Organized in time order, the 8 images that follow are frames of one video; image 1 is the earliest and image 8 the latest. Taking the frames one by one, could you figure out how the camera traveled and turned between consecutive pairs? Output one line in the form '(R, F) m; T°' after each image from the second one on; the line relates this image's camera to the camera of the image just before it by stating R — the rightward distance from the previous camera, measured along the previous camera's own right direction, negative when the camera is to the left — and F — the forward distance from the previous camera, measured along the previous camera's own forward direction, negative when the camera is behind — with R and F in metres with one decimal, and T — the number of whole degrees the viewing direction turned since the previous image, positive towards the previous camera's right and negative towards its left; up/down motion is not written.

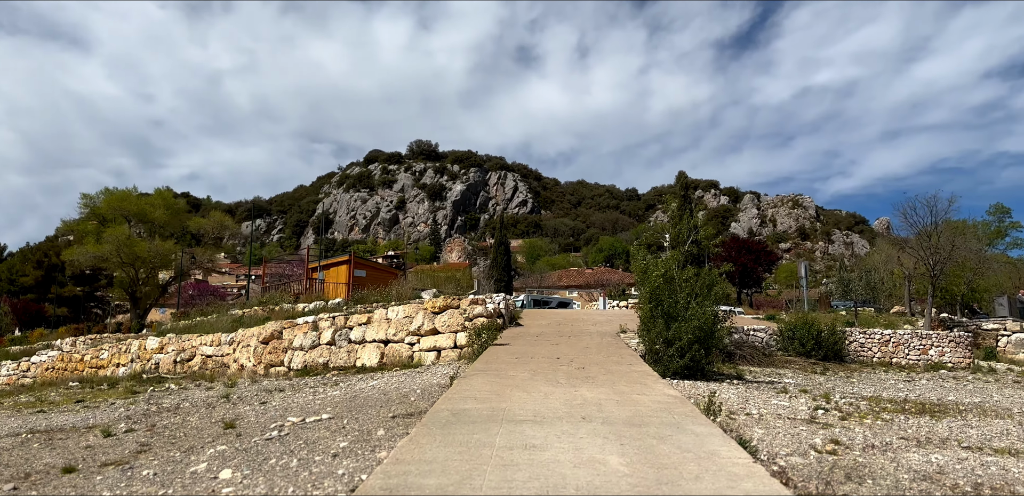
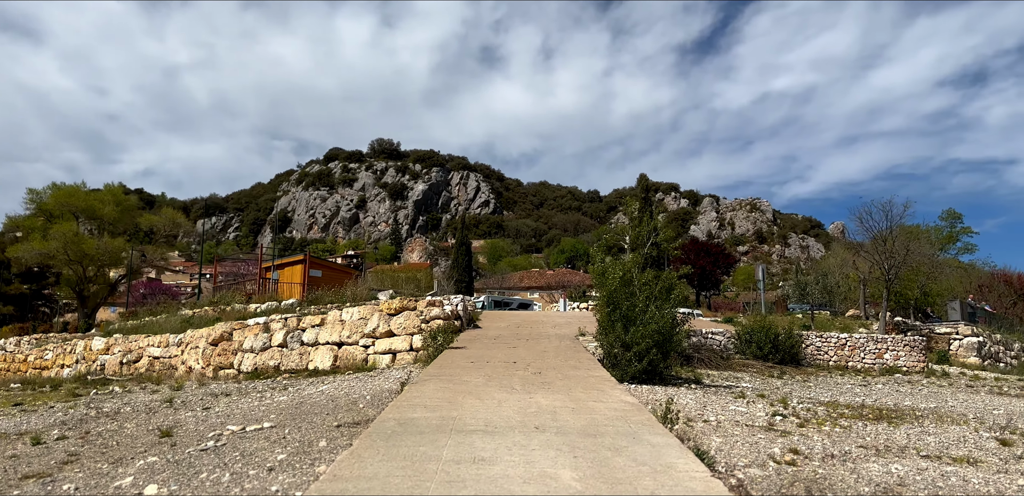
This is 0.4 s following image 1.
(+0.1, +0.2) m; +3°
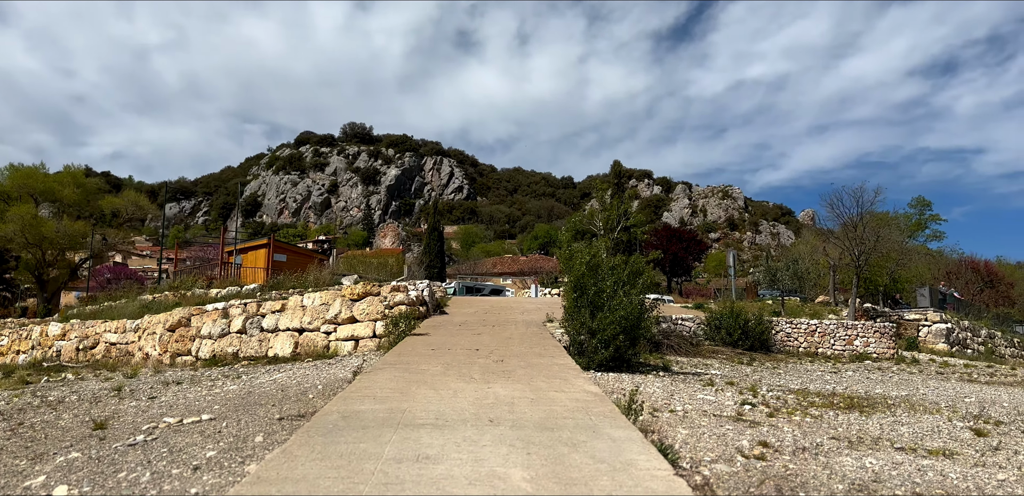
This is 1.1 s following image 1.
(+0.1, +0.4) m; +2°
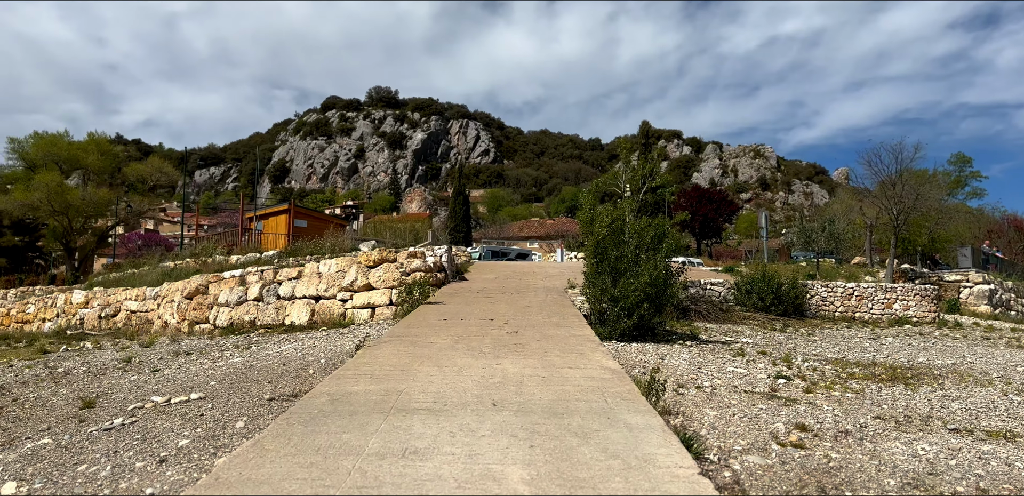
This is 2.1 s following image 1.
(+0.1, +0.5) m; -2°
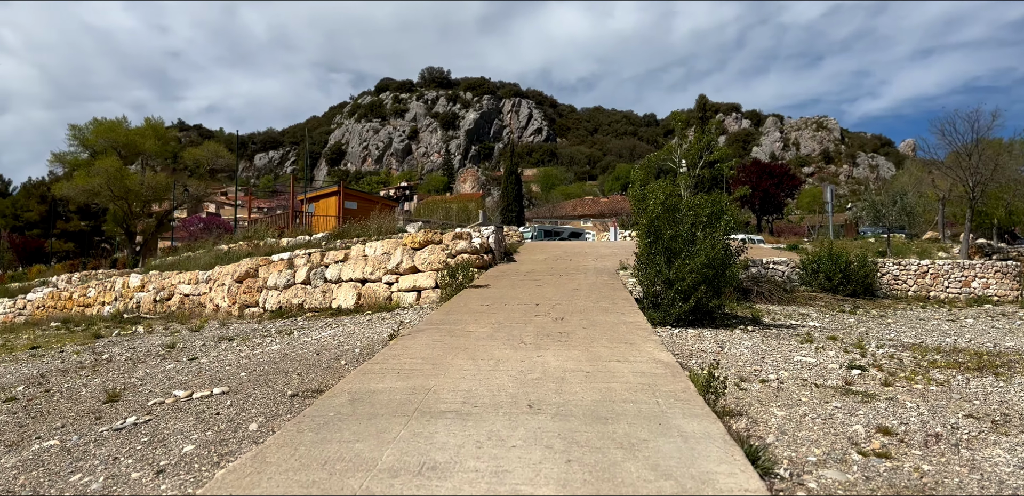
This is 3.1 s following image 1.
(+0.1, +0.5) m; -4°
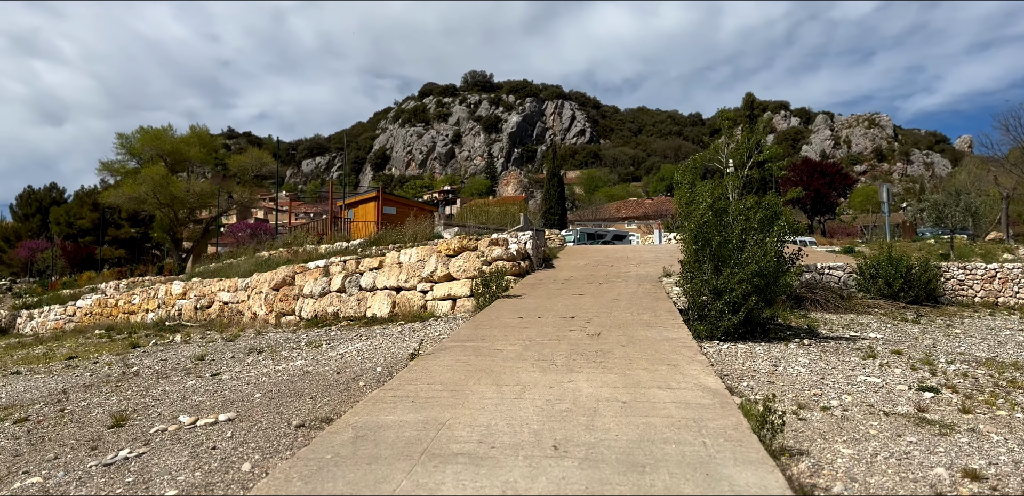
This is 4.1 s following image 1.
(+0.1, +0.5) m; -3°
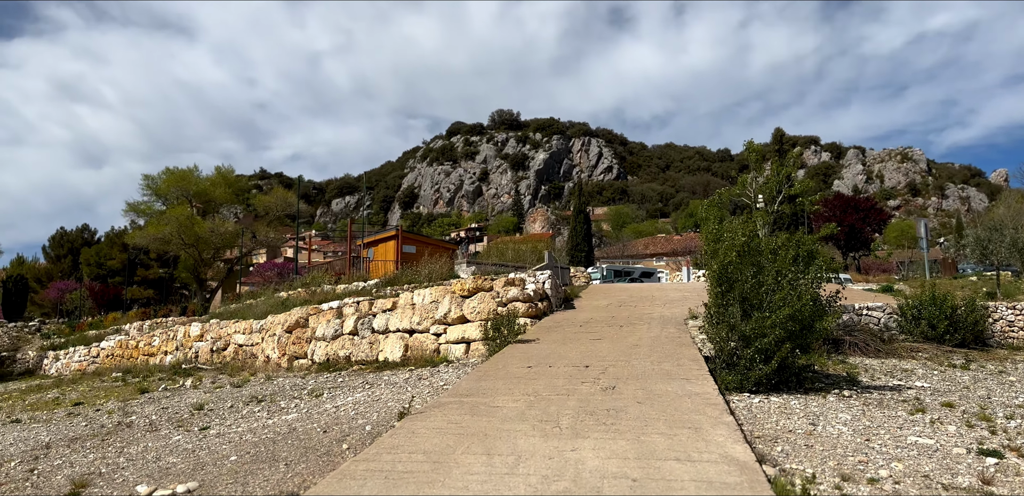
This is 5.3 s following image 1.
(+0.2, +0.6) m; -2°
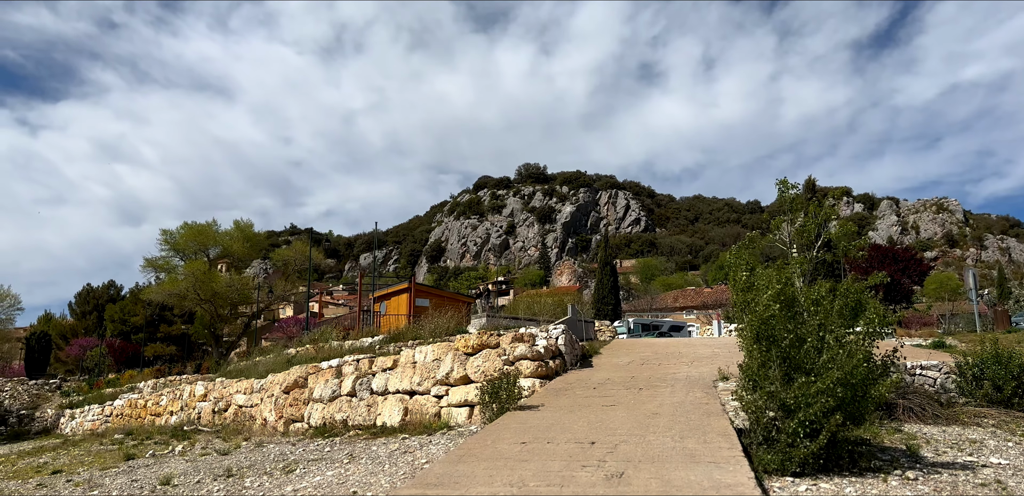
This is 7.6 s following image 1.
(+0.3, +1.1) m; -2°
